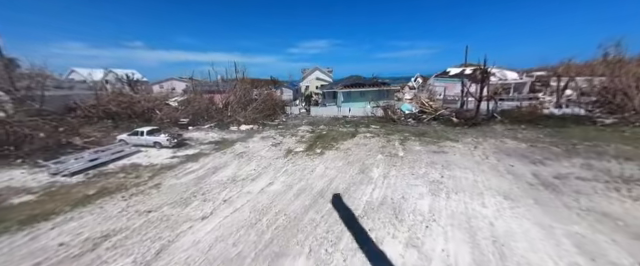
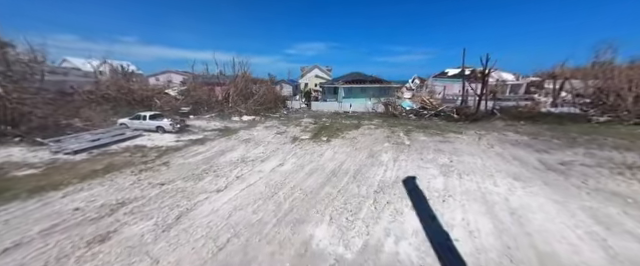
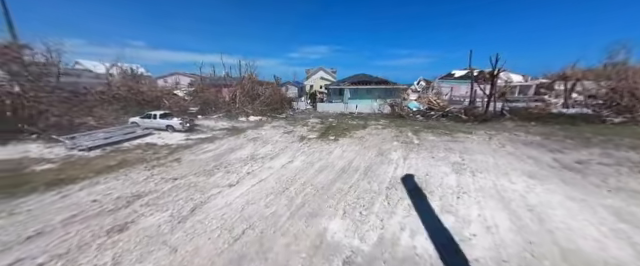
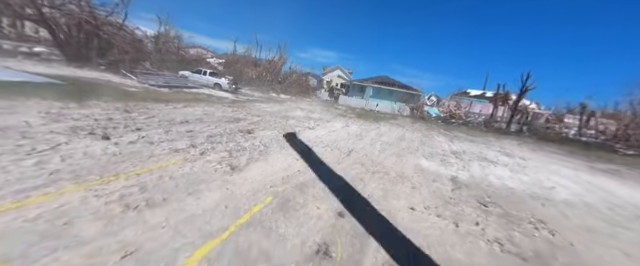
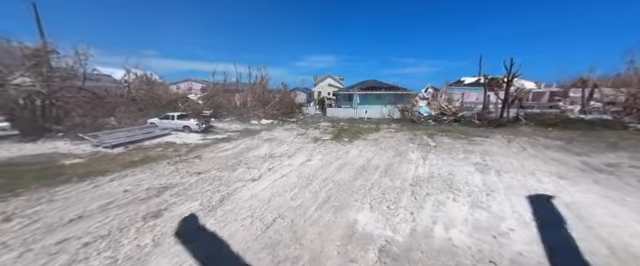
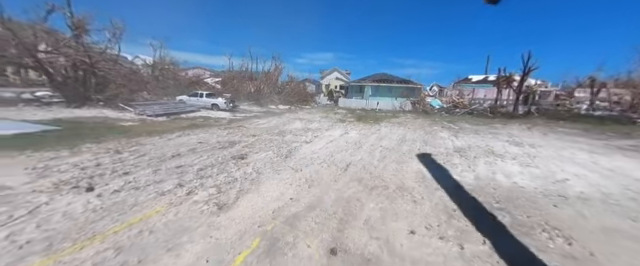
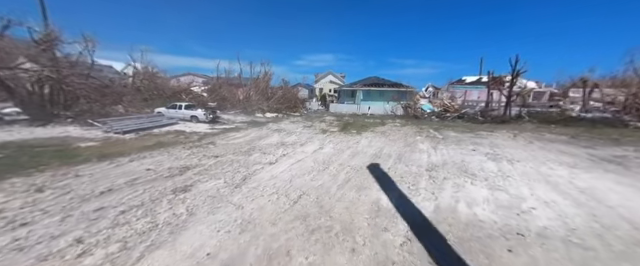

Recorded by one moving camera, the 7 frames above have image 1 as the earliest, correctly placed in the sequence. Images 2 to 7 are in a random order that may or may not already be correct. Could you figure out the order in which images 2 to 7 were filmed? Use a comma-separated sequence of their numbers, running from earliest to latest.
2, 3, 5, 7, 6, 4
